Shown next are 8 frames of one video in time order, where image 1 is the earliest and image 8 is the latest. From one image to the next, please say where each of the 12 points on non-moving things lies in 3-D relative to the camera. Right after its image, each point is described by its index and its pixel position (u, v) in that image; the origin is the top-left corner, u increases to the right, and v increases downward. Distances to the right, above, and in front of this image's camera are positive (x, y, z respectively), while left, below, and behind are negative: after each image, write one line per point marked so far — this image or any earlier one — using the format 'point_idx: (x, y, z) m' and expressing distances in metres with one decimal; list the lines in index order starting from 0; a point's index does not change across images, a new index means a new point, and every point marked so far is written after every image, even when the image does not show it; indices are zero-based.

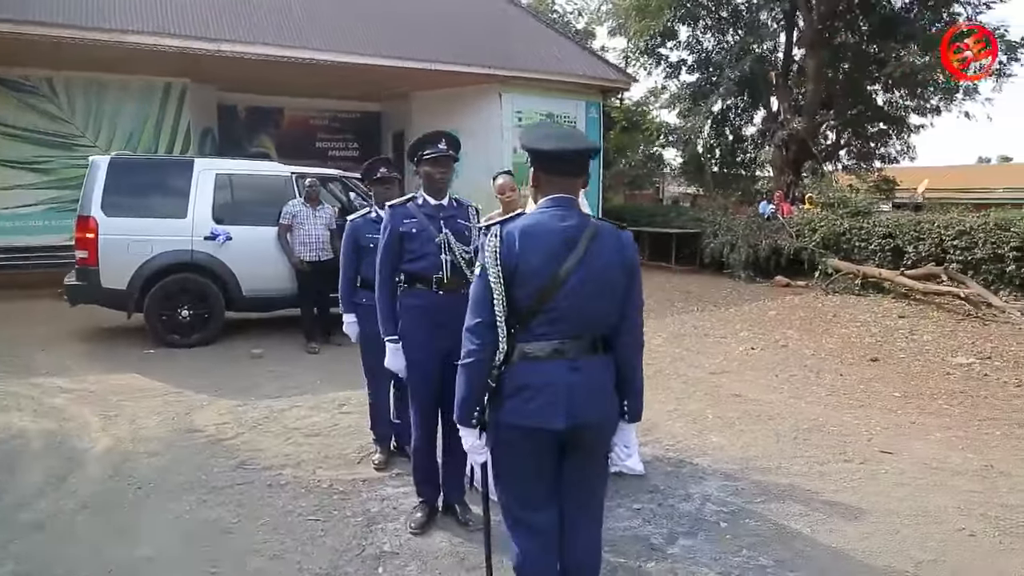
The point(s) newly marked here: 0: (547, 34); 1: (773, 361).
0: (+0.6, +5.2, +16.1) m
1: (+3.0, -0.8, +8.9) m
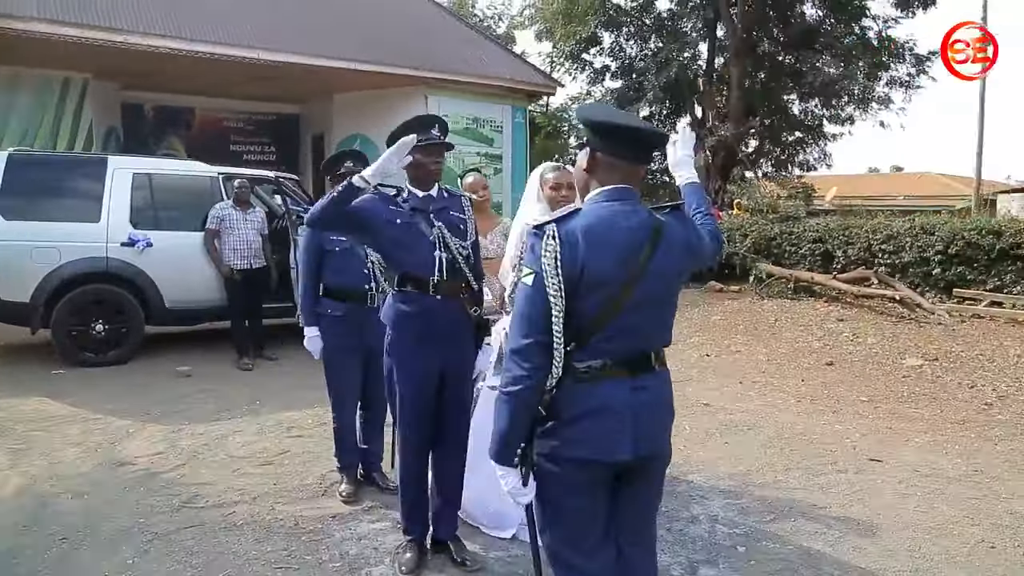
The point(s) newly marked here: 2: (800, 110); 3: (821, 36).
0: (-0.9, +5.0, +15.7) m
1: (+2.5, -0.9, +8.7) m
2: (+6.8, +4.2, +18.6) m
3: (+6.9, +5.7, +17.5) m
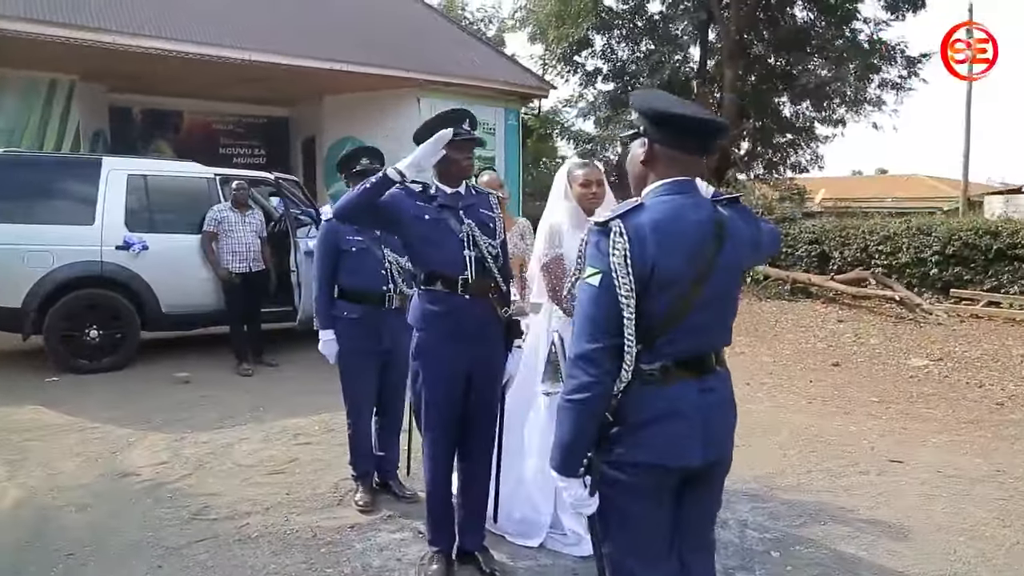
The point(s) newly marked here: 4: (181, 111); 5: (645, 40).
0: (-1.0, +5.0, +15.5) m
1: (+2.5, -0.9, +8.6) m
2: (+6.6, +4.2, +18.6) m
3: (+6.8, +5.6, +17.5) m
4: (-6.3, +3.4, +14.8) m
5: (+3.2, +6.0, +18.9) m
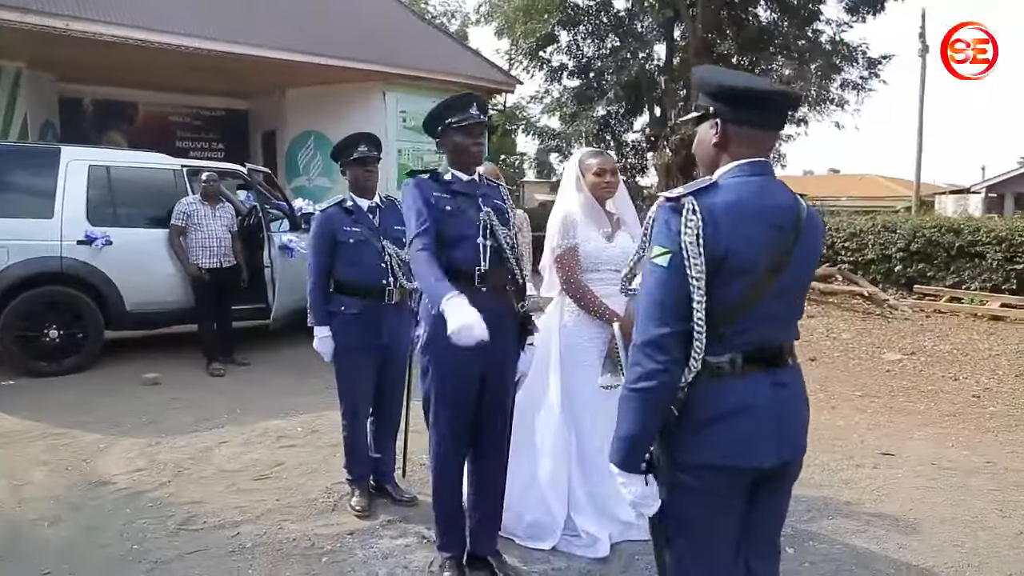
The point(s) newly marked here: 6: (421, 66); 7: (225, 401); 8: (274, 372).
0: (-1.6, +5.0, +15.3) m
1: (+2.3, -0.9, +8.6) m
2: (+5.8, +4.3, +18.8) m
3: (+6.0, +5.7, +17.7) m
4: (-6.8, +3.4, +14.2) m
5: (+2.4, +6.1, +18.9) m
6: (-1.6, +3.8, +13.4) m
7: (-2.4, -0.9, +6.5) m
8: (-2.3, -0.8, +7.5) m
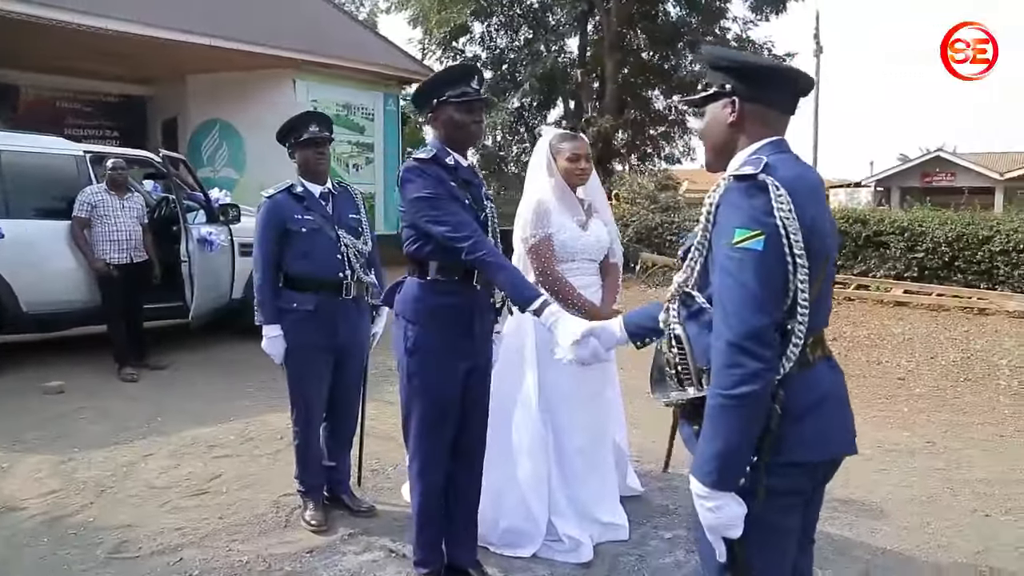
0: (-3.2, +5.1, +14.7) m
1: (+1.6, -0.8, +8.6) m
2: (+3.7, +4.5, +19.1) m
3: (+4.0, +5.9, +18.0) m
4: (-8.2, +3.4, +13.0) m
5: (+0.3, +6.3, +18.8) m
6: (-2.9, +3.9, +12.8) m
7: (-2.8, -0.9, +5.9) m
8: (-2.8, -0.8, +6.9) m
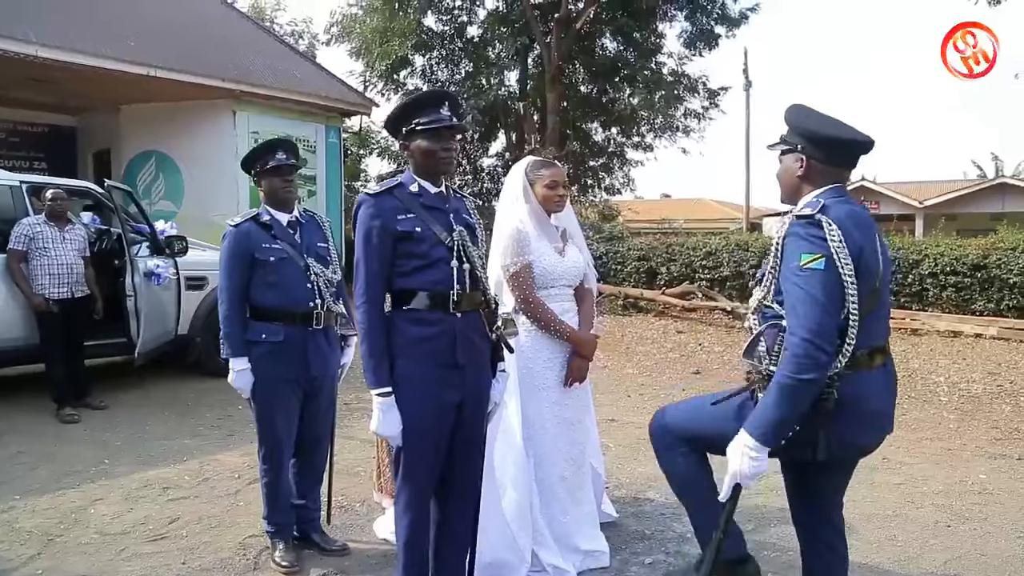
0: (-4.3, +4.5, +14.6) m
1: (+1.1, -1.1, +8.7) m
2: (+2.3, +3.8, +19.5) m
3: (+2.7, +5.3, +18.5) m
4: (-9.1, +2.7, +12.4) m
5: (-1.1, +5.5, +19.0) m
6: (-3.8, +3.3, +12.6) m
7: (-3.1, -1.2, +5.6) m
8: (-3.2, -1.1, +6.6) m
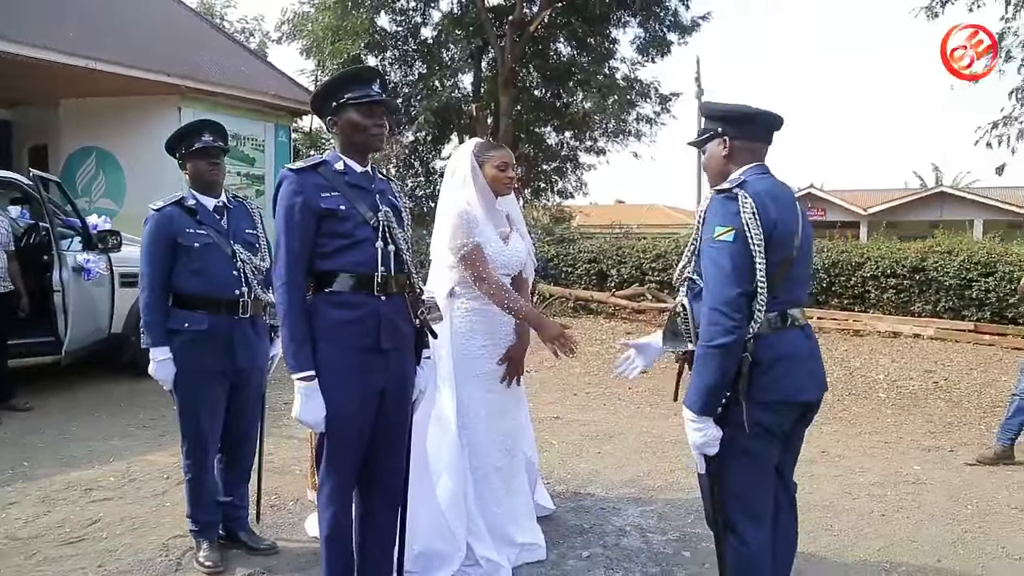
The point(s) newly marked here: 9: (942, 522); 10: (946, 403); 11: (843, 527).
0: (-5.2, +4.4, +14.3) m
1: (+0.5, -1.0, +8.6) m
2: (+1.1, +3.7, +19.5) m
3: (+1.6, +5.2, +18.6) m
4: (-9.9, +2.8, +11.8) m
5: (-2.3, +5.5, +18.8) m
6: (-4.6, +3.3, +12.4) m
7: (-3.5, -1.1, +5.4) m
8: (-3.6, -1.0, +6.3) m
9: (+2.5, -1.4, +4.5) m
10: (+4.3, -1.1, +7.7) m
11: (+1.9, -1.4, +4.4) m
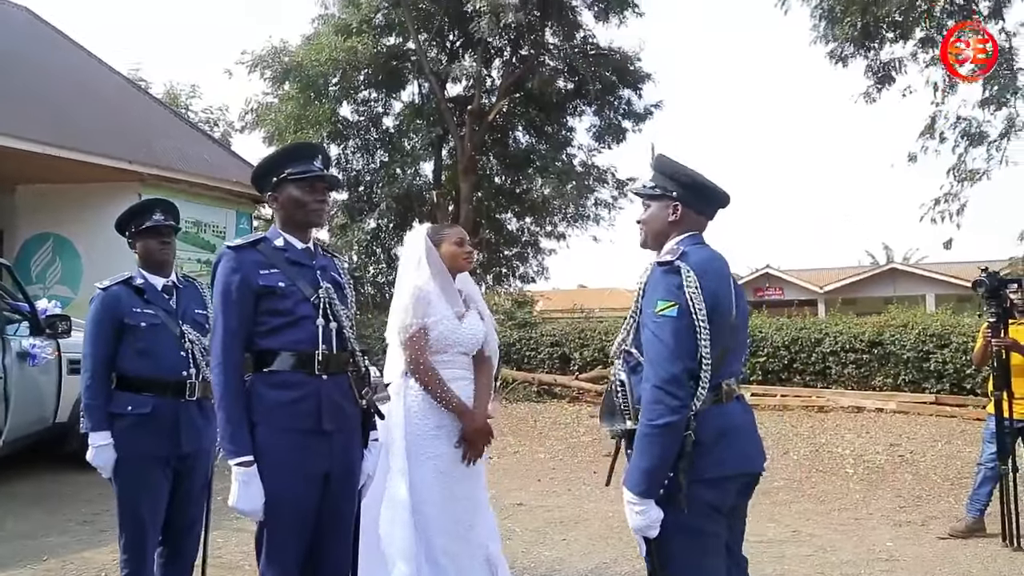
0: (-5.9, +2.8, +14.3) m
1: (+0.1, -1.9, +8.4) m
2: (+0.1, +1.6, +19.8) m
3: (+0.6, +3.2, +19.0) m
4: (-10.5, +1.4, +11.5) m
5: (-3.2, +3.4, +19.1) m
6: (-5.2, +1.9, +12.4) m
7: (-3.7, -1.7, +5.0) m
8: (-3.9, -1.7, +6.0) m
9: (+2.3, -1.7, +4.3) m
10: (+3.9, -1.9, +7.6) m
11: (+1.7, -1.8, +4.2) m
